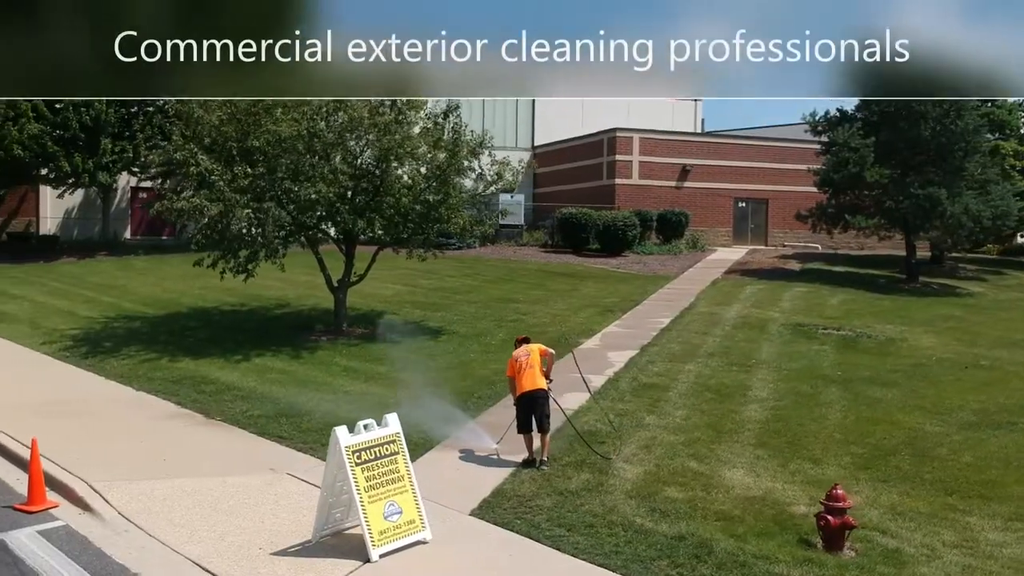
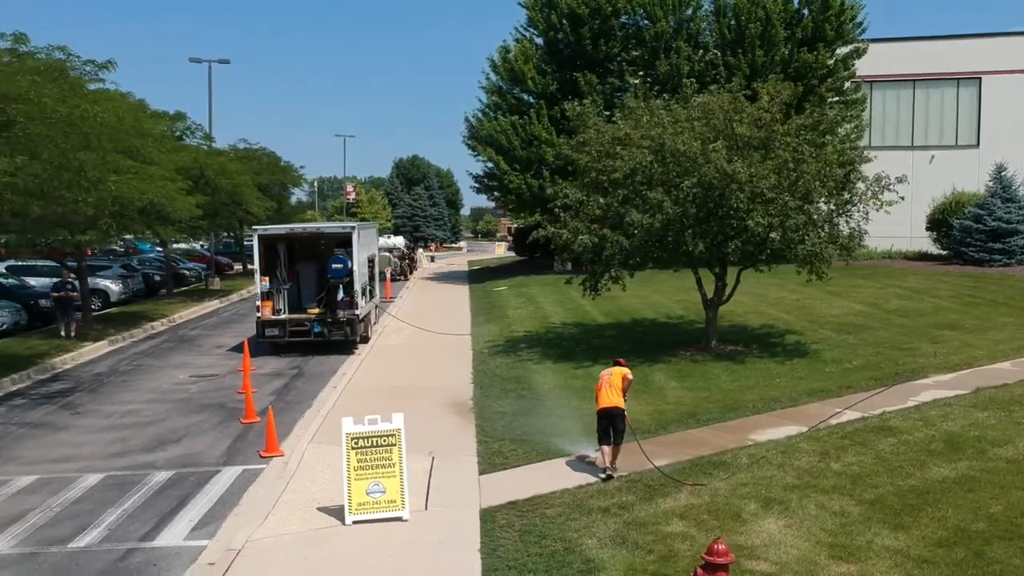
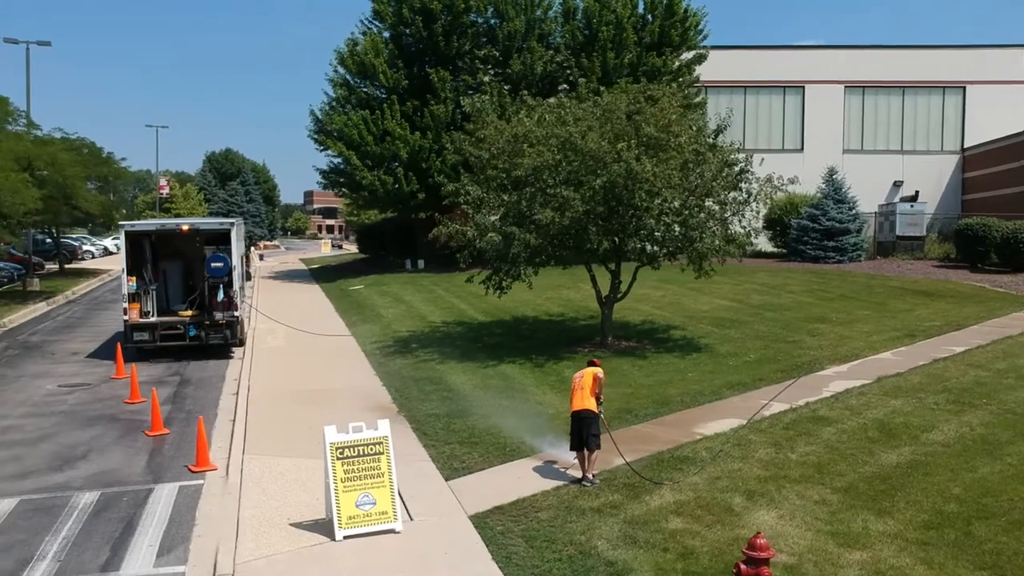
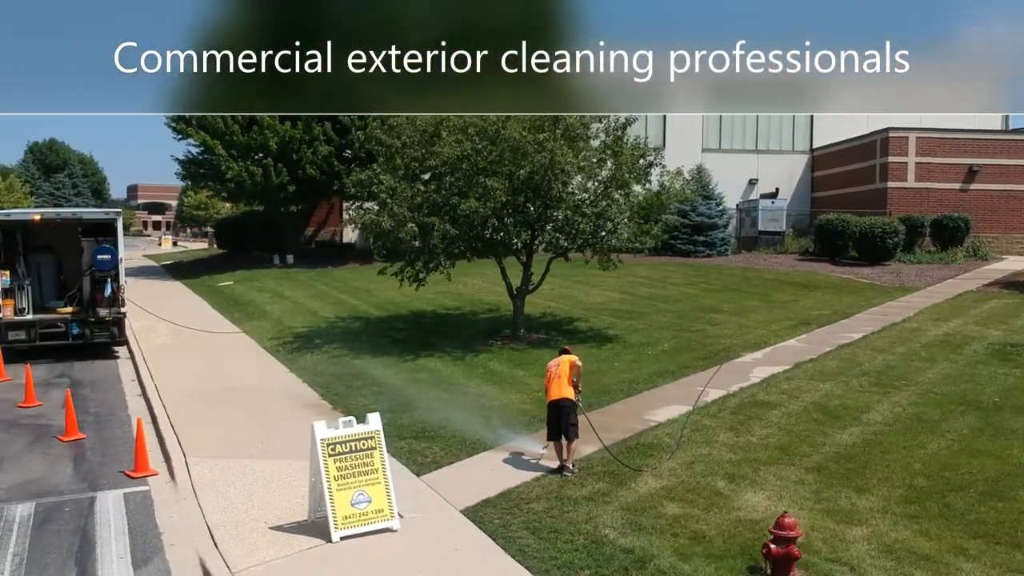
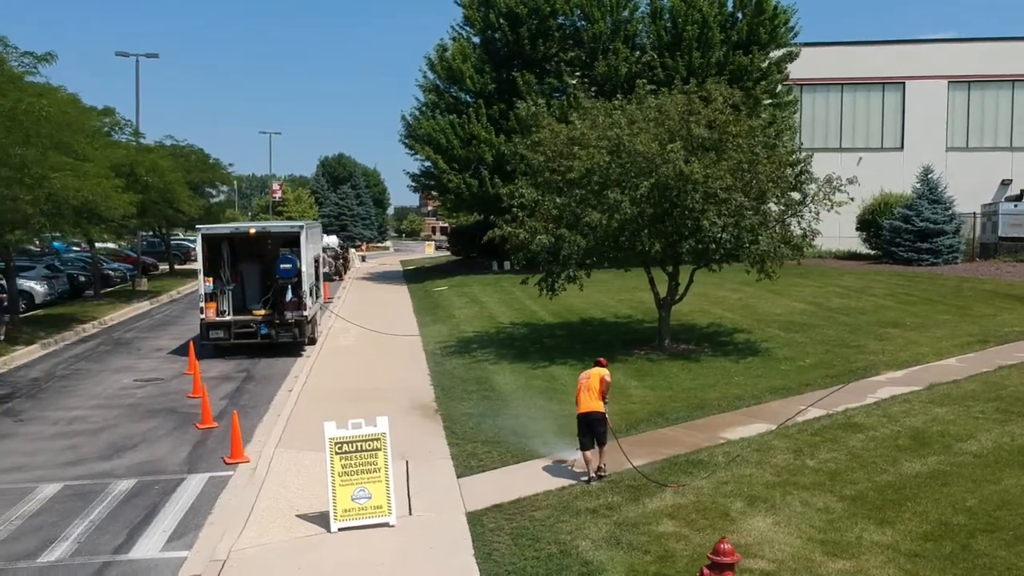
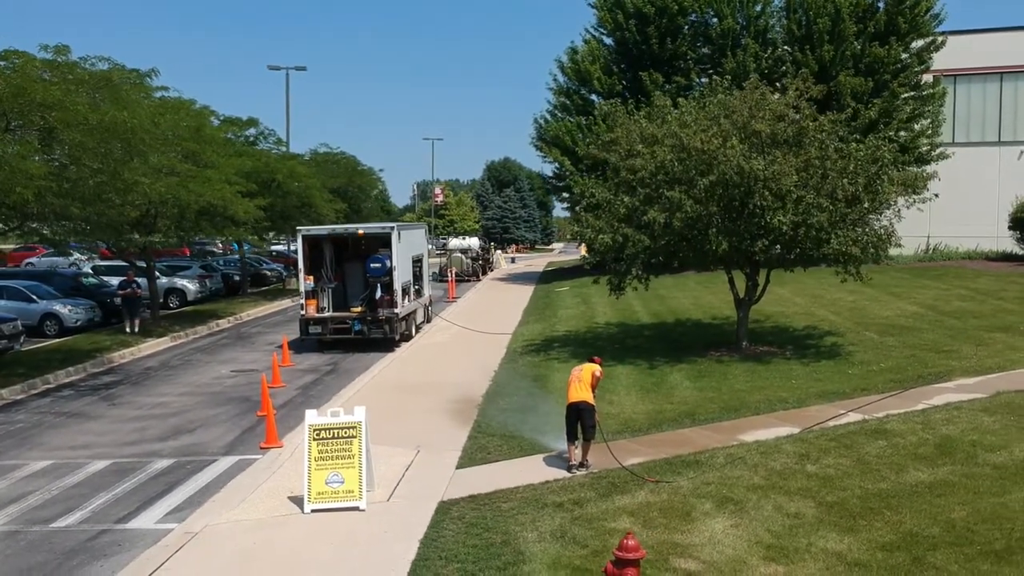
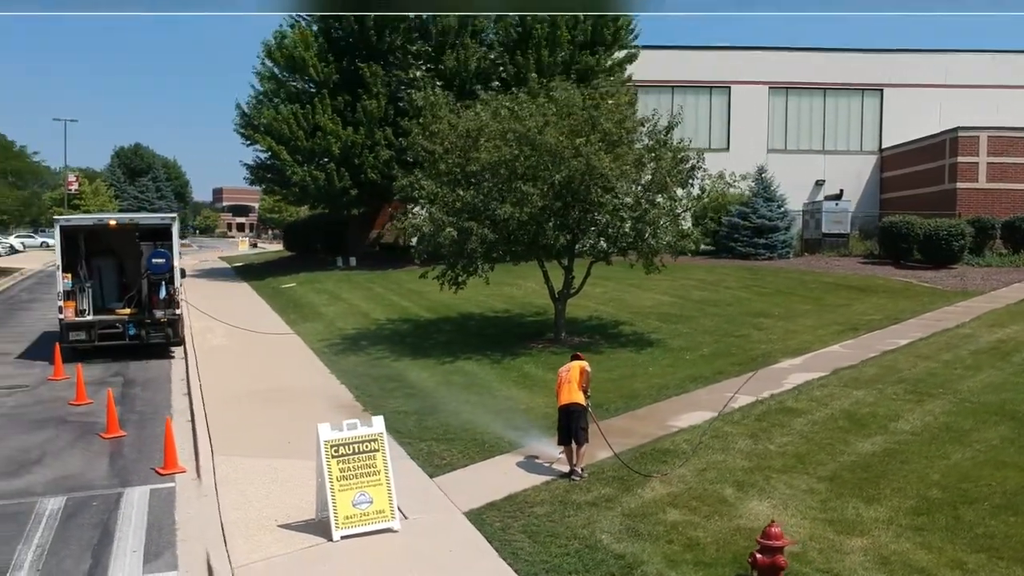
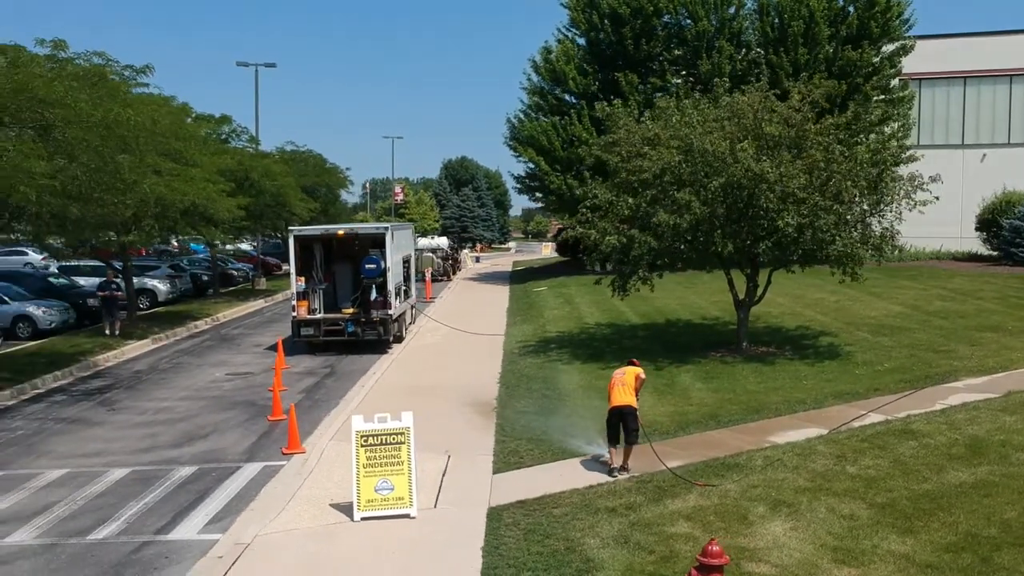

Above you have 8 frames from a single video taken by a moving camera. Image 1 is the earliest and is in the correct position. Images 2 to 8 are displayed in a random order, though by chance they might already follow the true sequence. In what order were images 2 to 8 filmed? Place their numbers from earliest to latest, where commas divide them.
4, 7, 3, 5, 2, 8, 6
